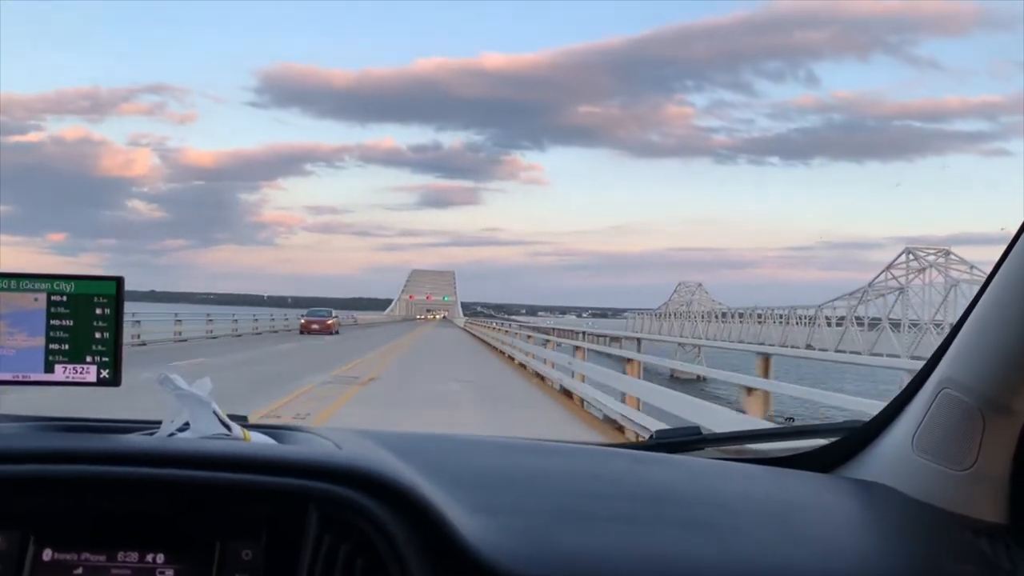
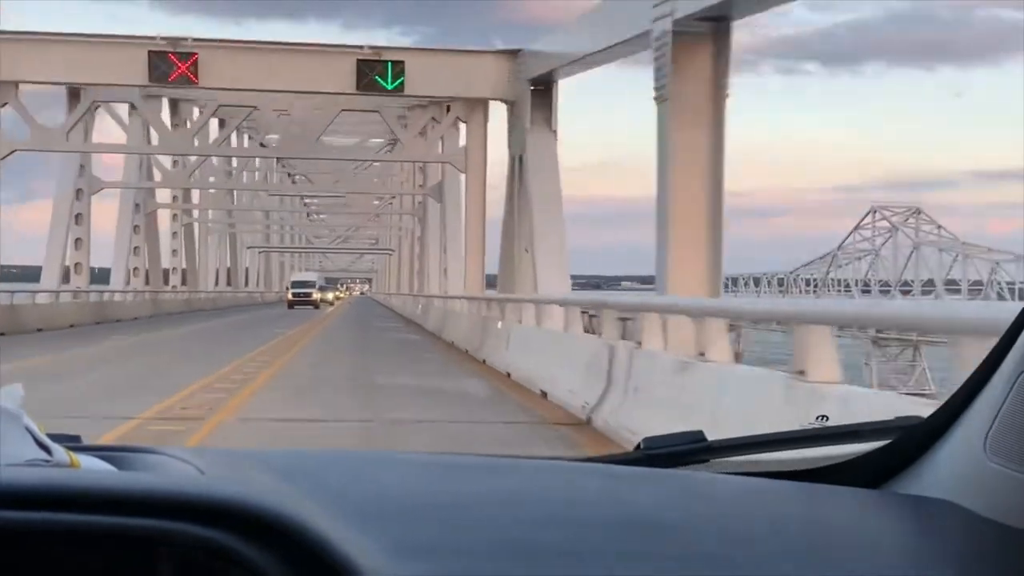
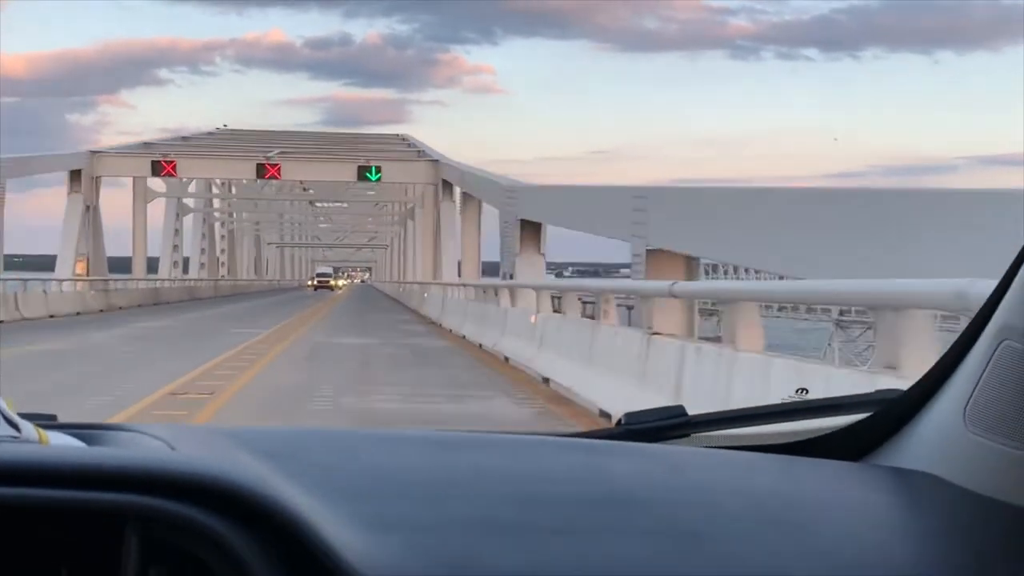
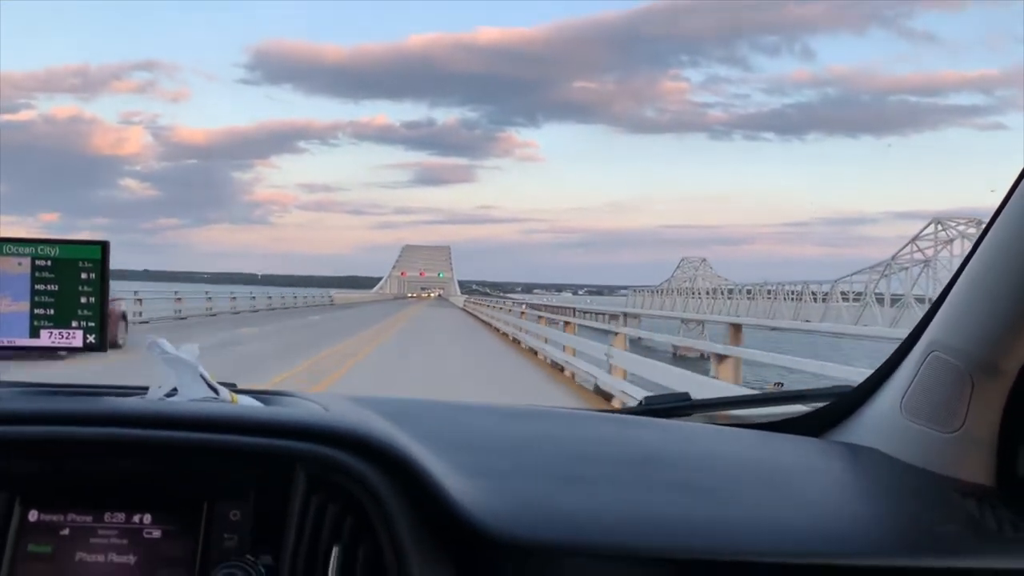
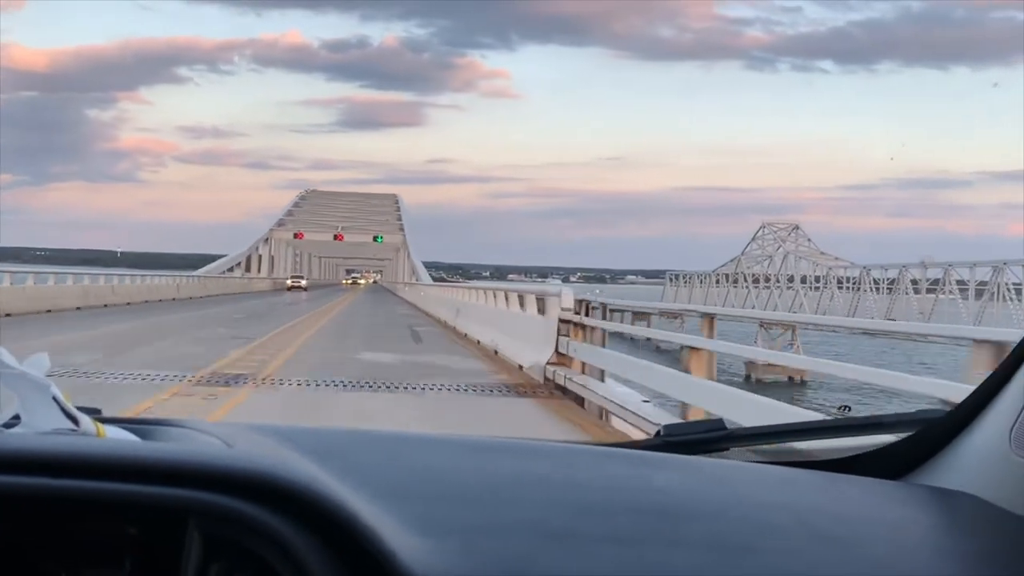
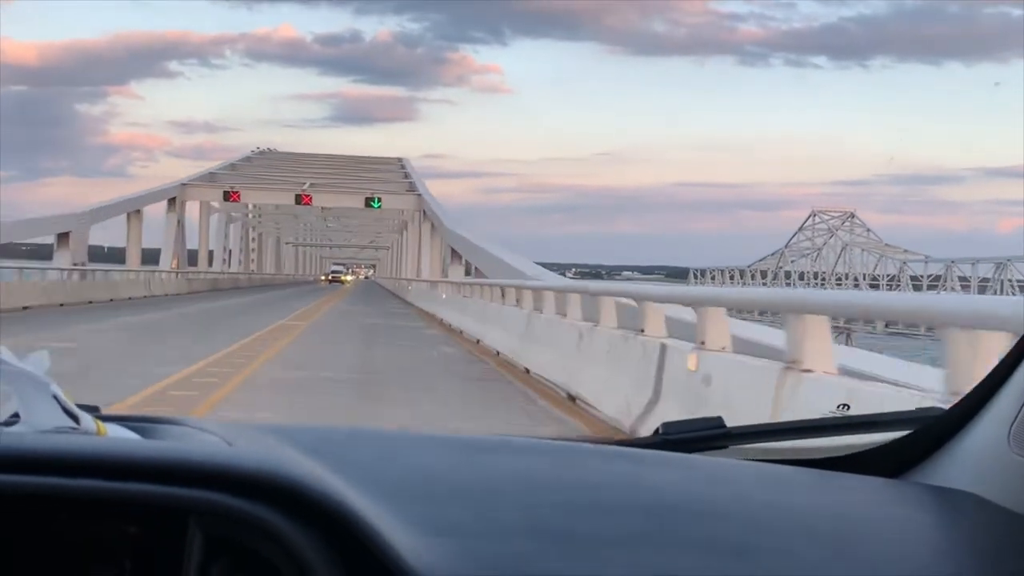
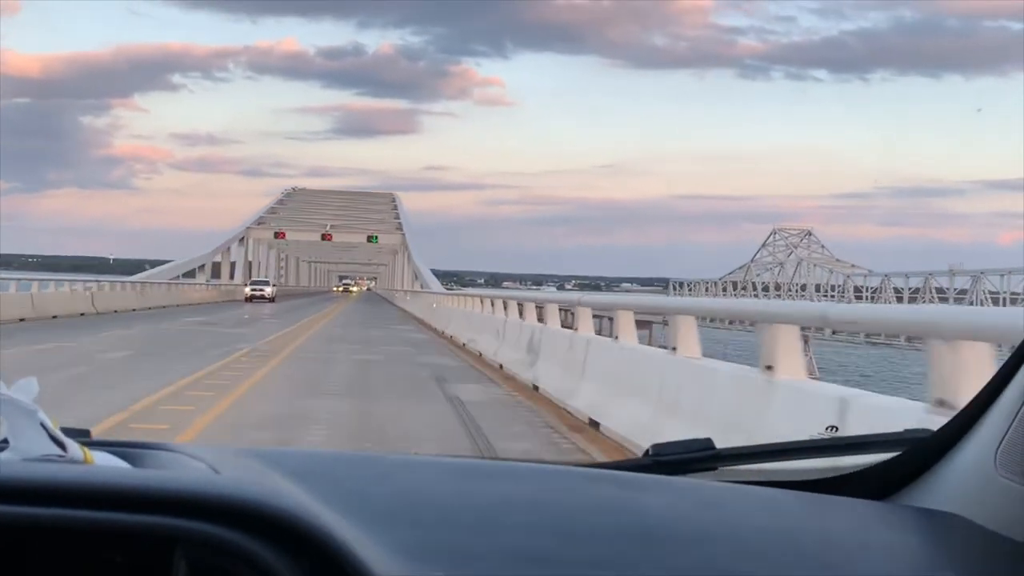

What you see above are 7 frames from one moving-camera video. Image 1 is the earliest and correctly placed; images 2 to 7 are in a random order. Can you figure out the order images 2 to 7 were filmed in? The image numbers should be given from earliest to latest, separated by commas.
4, 5, 7, 6, 3, 2
